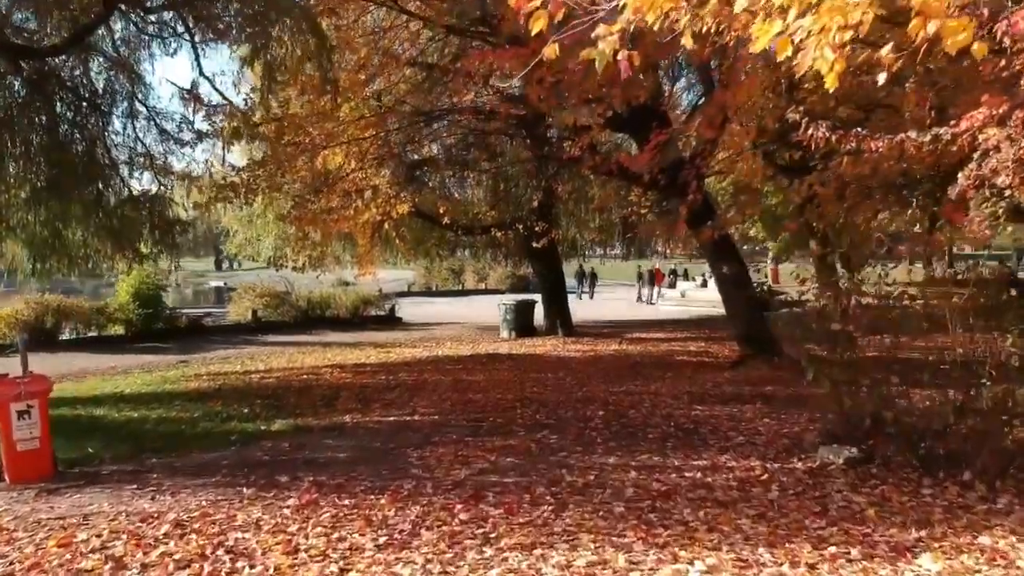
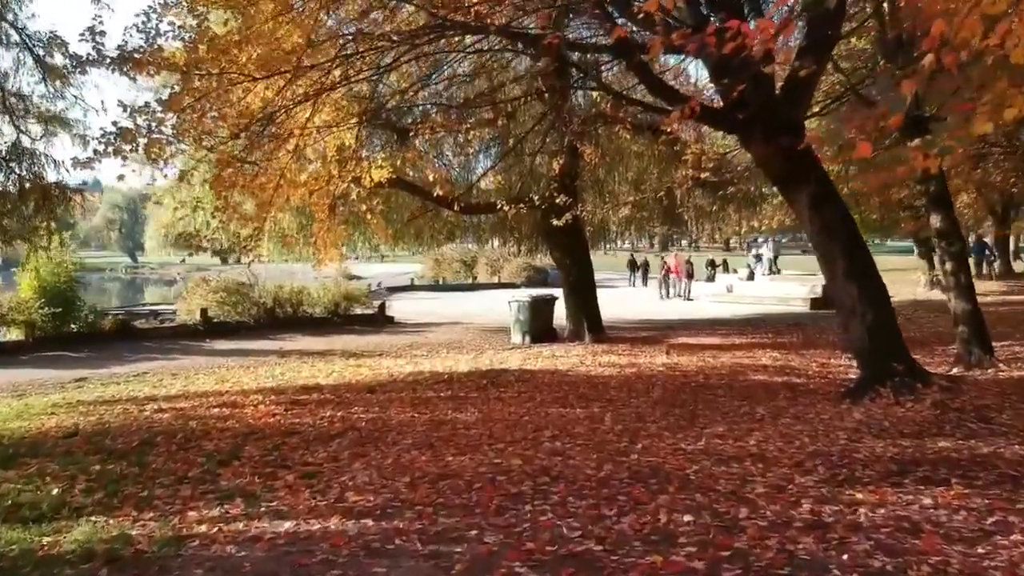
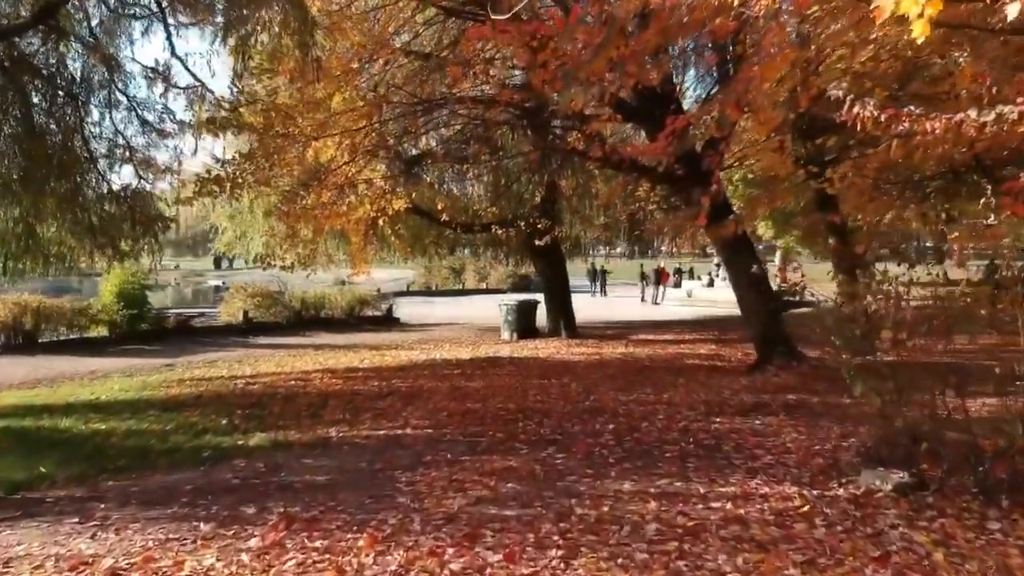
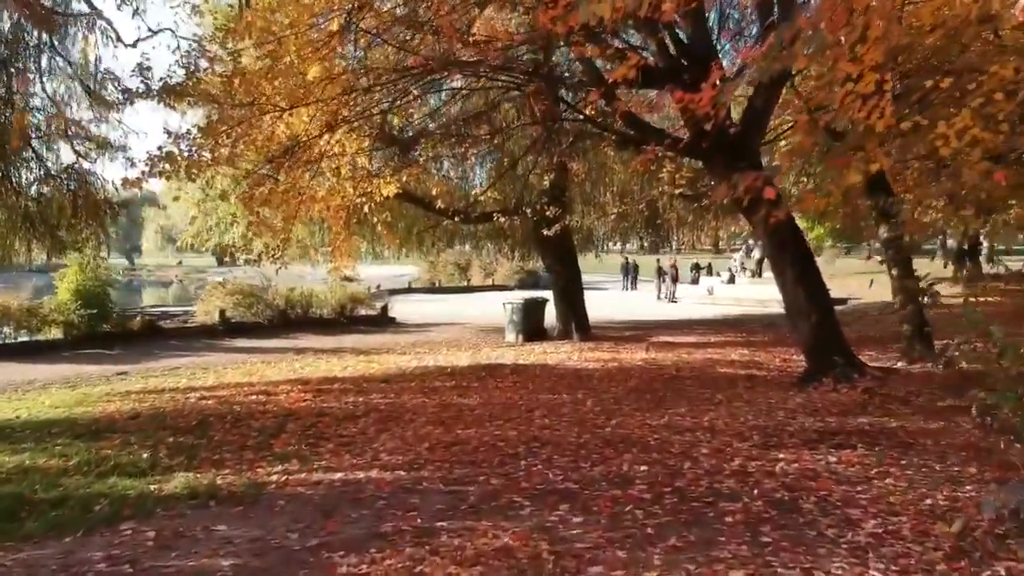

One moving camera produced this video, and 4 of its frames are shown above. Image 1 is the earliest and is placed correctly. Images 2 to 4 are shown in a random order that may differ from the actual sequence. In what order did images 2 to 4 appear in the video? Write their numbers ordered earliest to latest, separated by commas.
3, 4, 2
